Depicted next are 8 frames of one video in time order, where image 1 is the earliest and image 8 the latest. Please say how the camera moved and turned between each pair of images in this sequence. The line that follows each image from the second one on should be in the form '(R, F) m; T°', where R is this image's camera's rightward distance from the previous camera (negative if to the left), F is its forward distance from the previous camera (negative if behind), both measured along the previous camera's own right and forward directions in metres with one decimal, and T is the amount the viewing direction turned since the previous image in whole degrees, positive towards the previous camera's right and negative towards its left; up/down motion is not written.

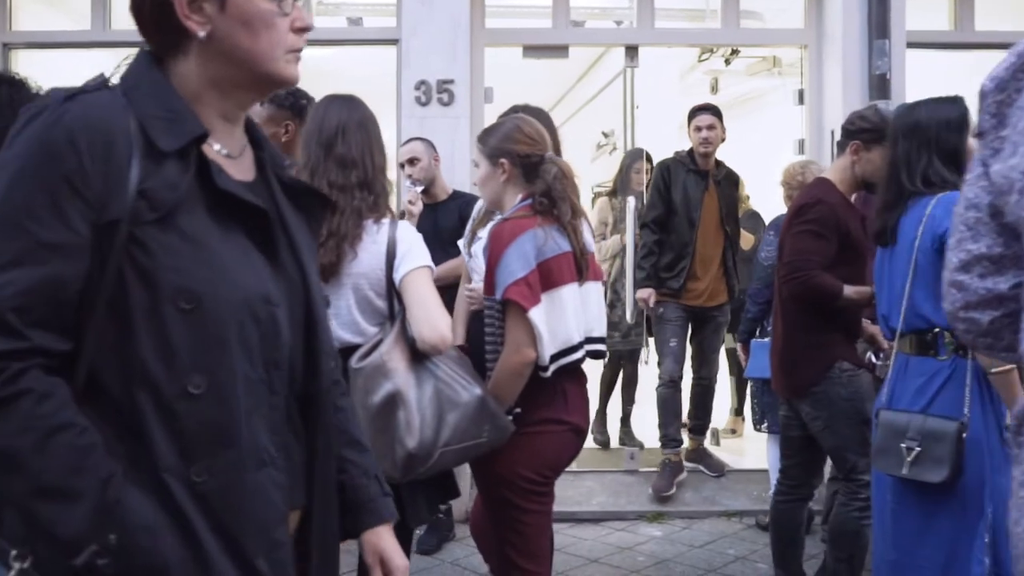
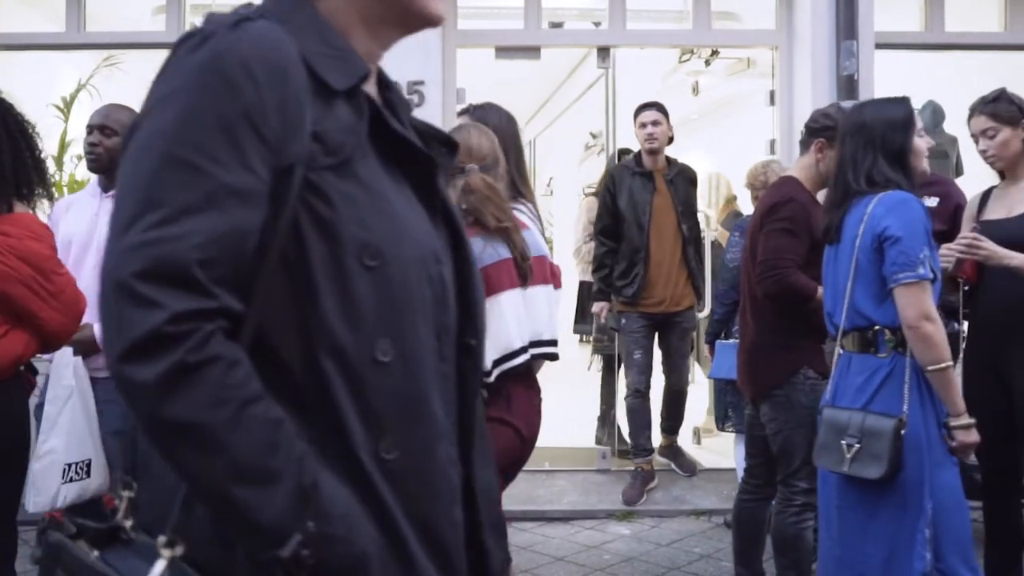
(-0.1, 0.0) m; +2°
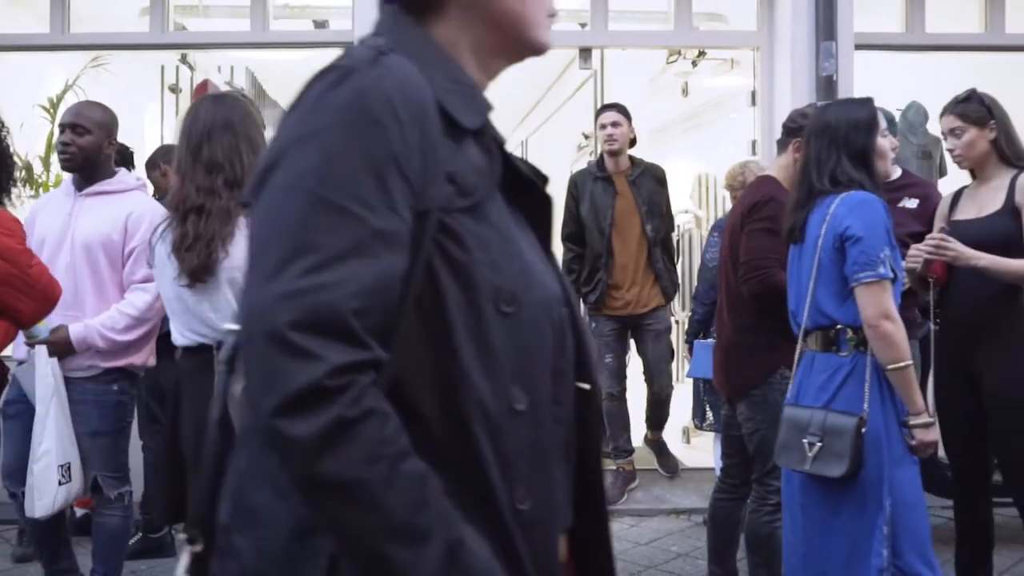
(-0.1, 0.0) m; +1°
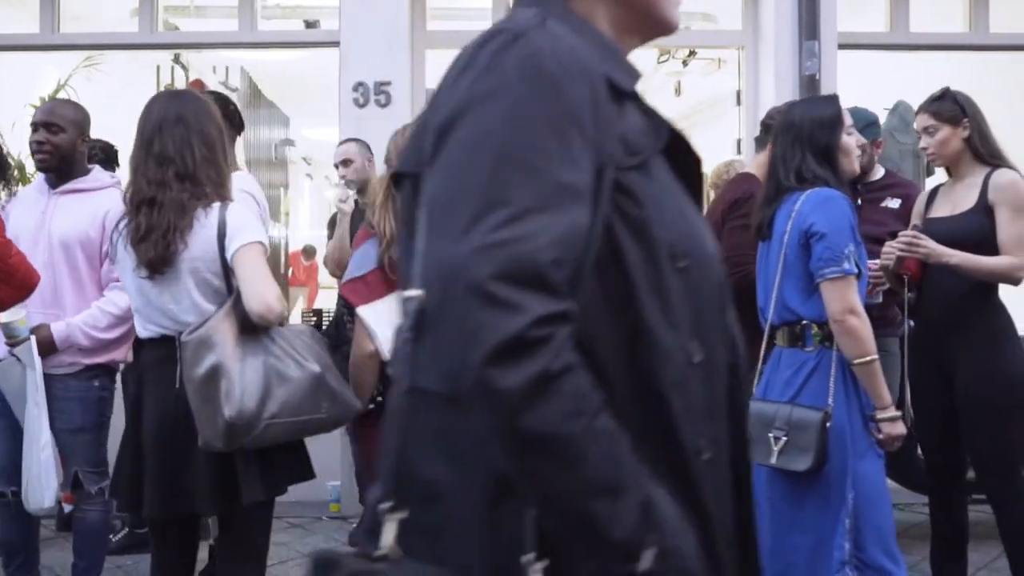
(-0.1, 0.0) m; +1°
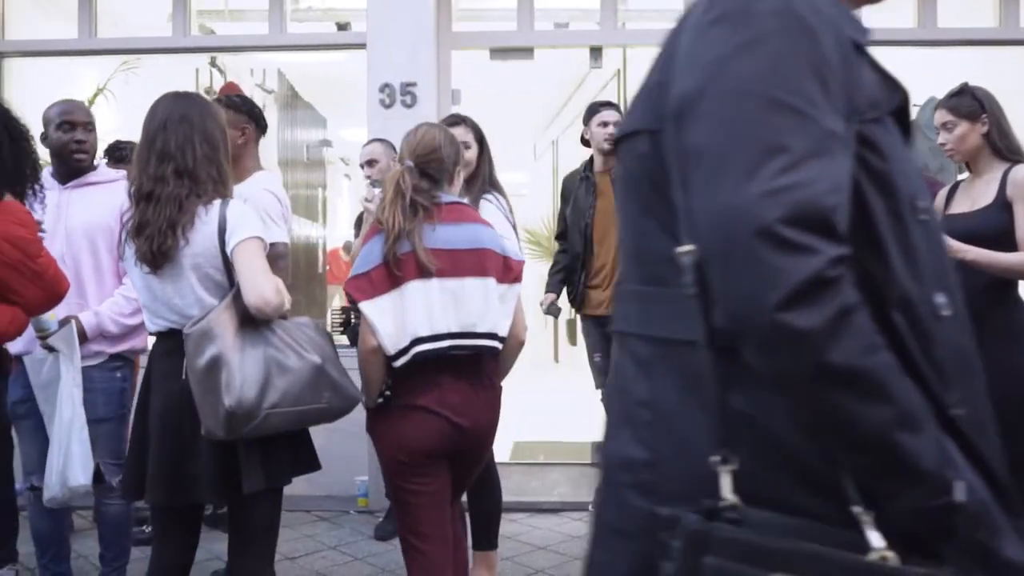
(+0.2, -0.1) m; -2°
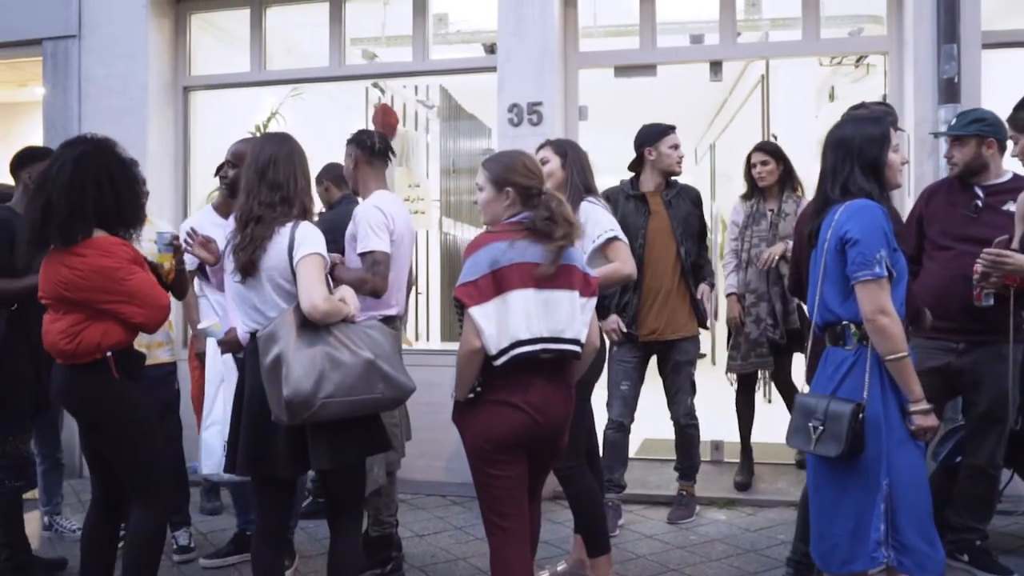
(+0.9, -0.7) m; -11°
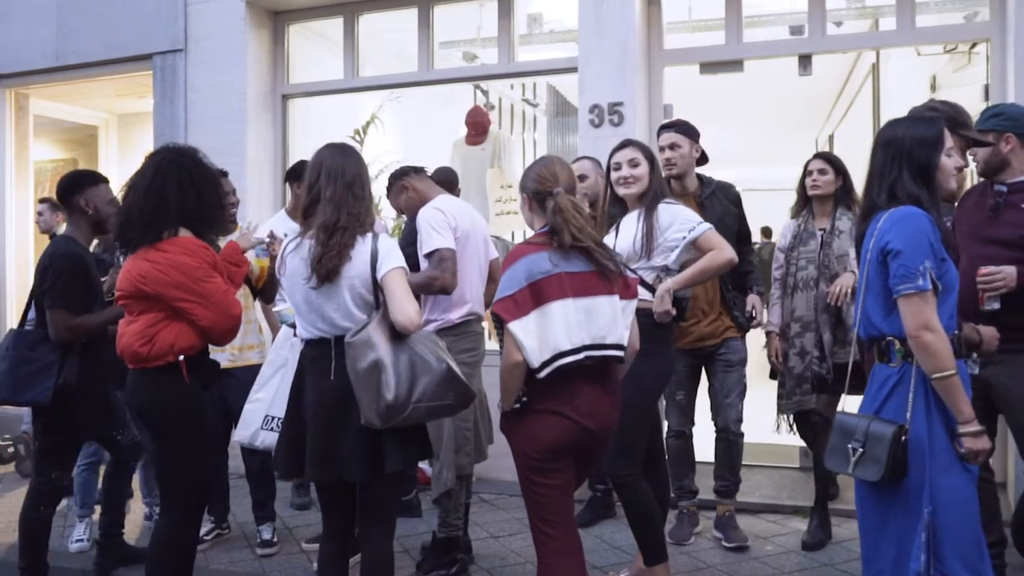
(+0.8, 0.0) m; -8°
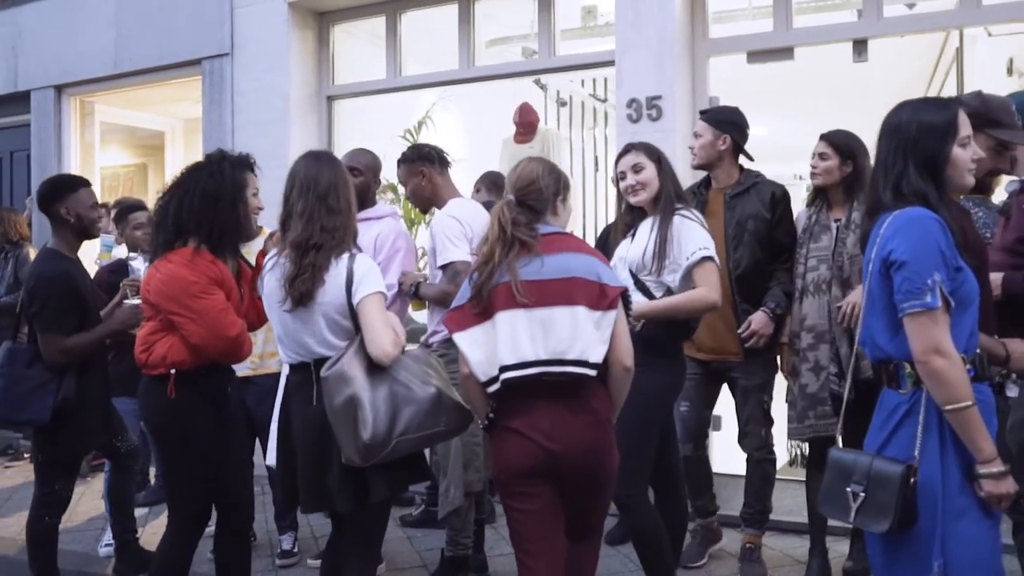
(+0.9, +0.5) m; -7°
